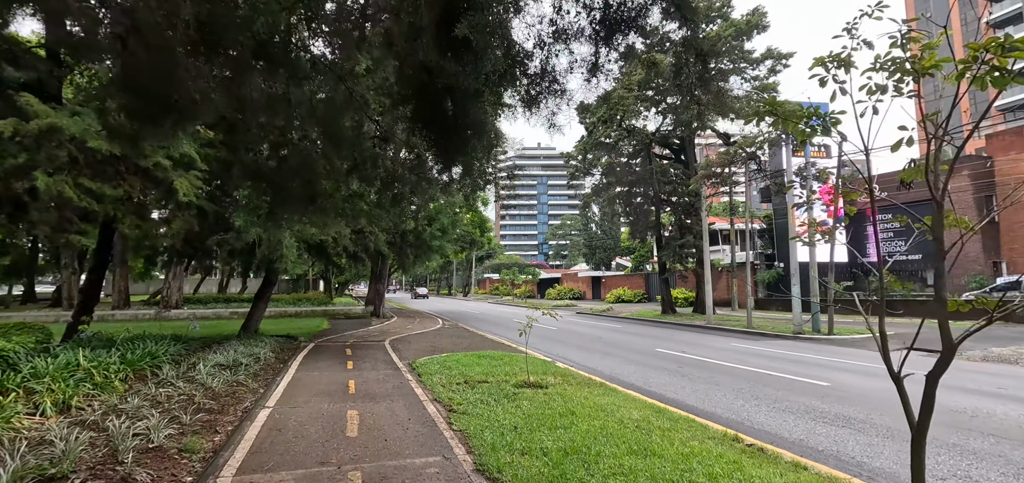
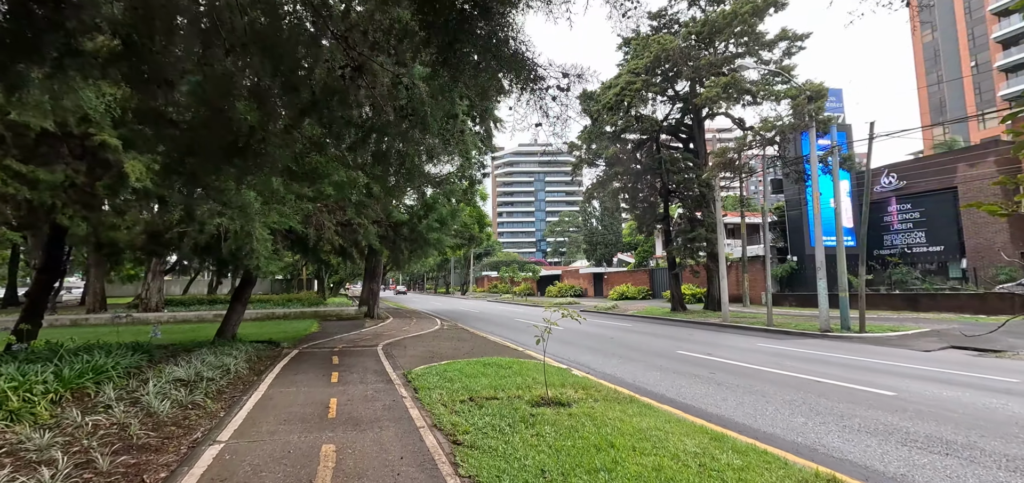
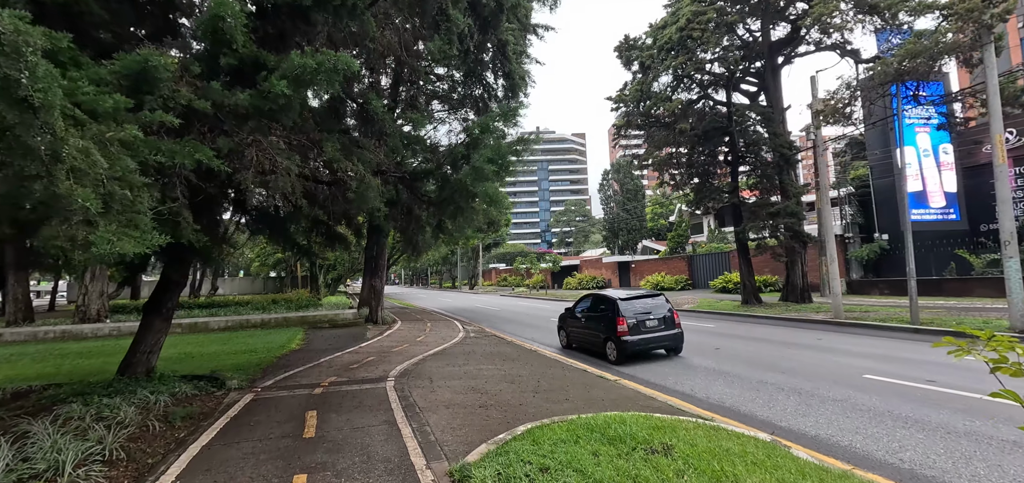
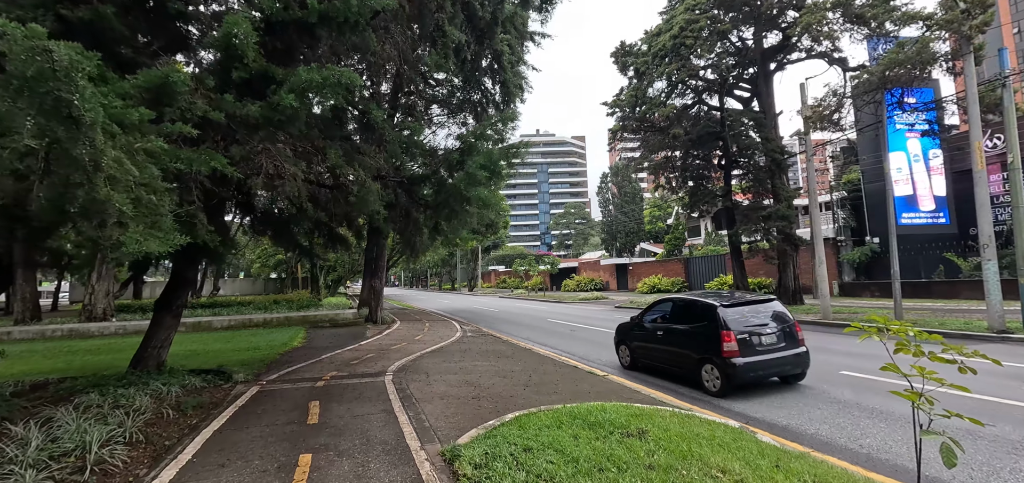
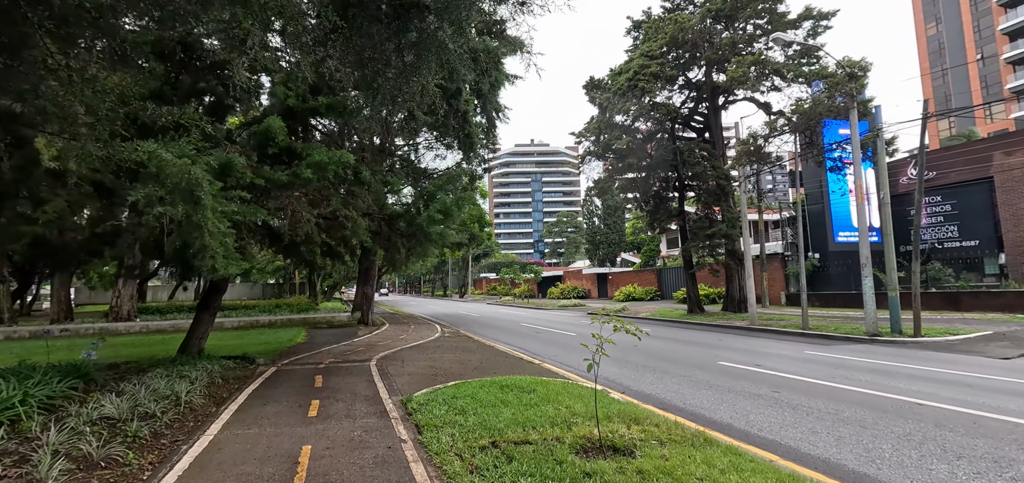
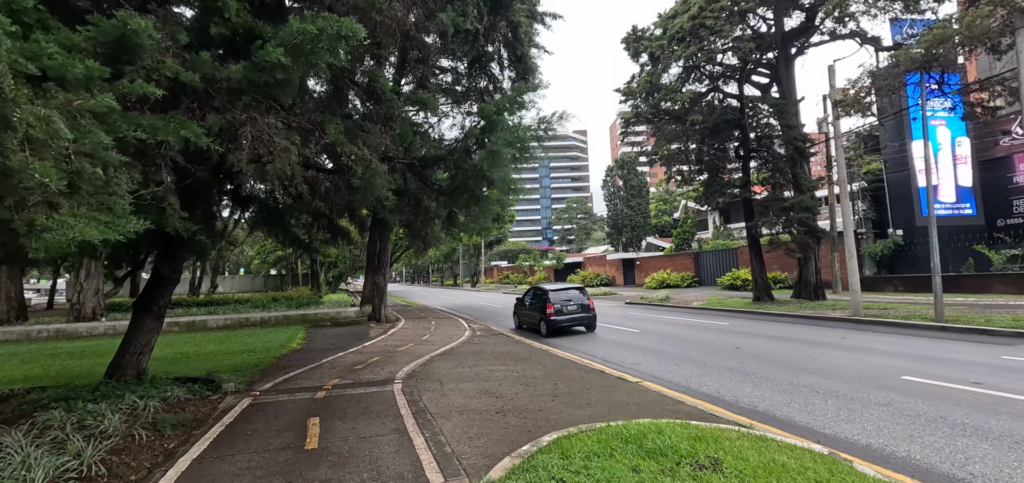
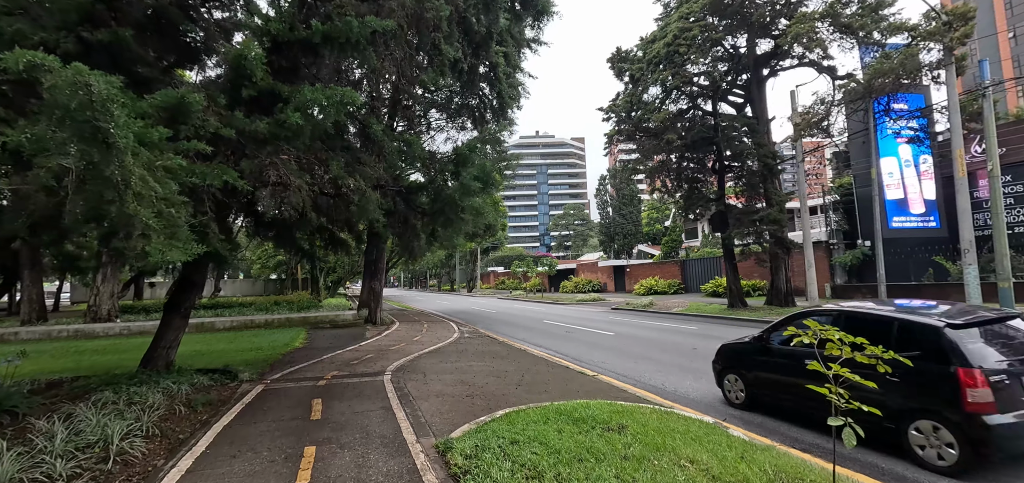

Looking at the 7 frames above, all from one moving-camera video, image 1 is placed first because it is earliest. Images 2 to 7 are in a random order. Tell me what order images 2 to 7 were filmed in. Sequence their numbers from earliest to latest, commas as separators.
2, 5, 7, 4, 3, 6
